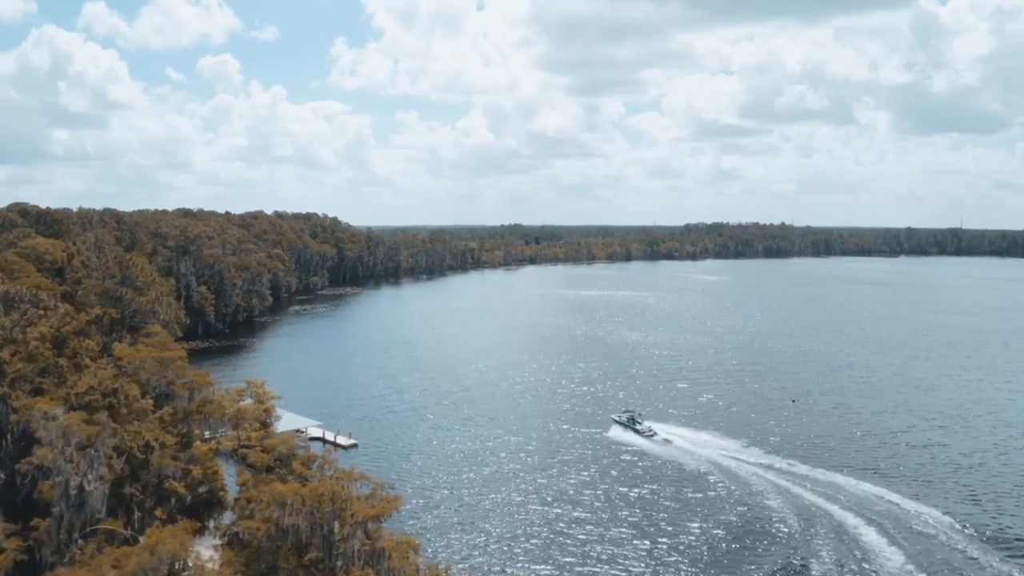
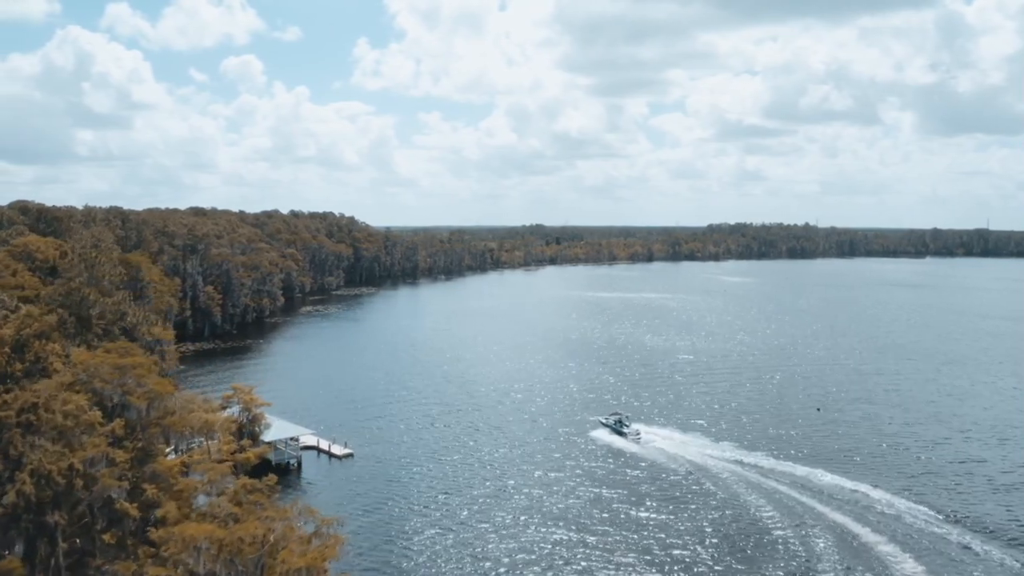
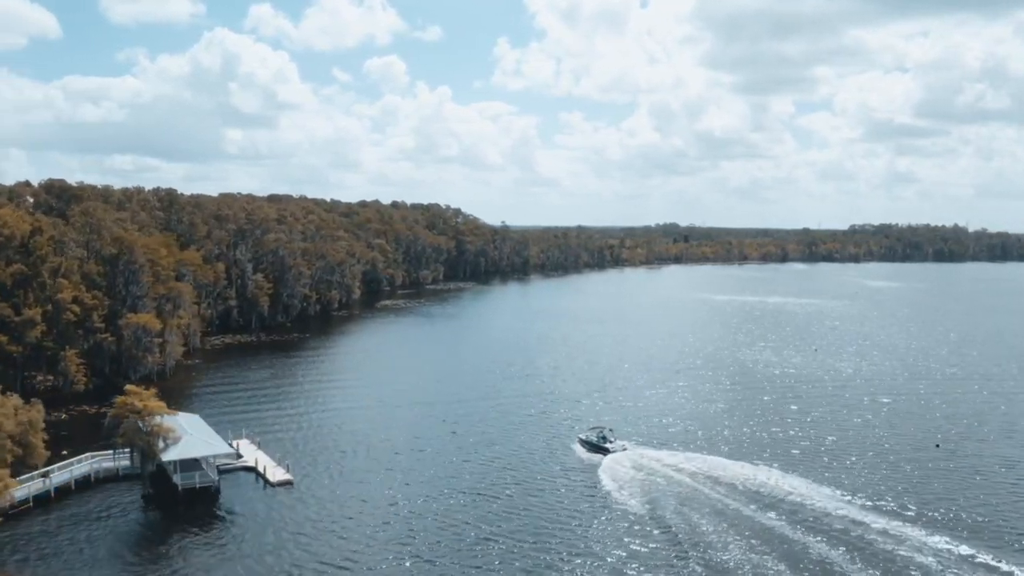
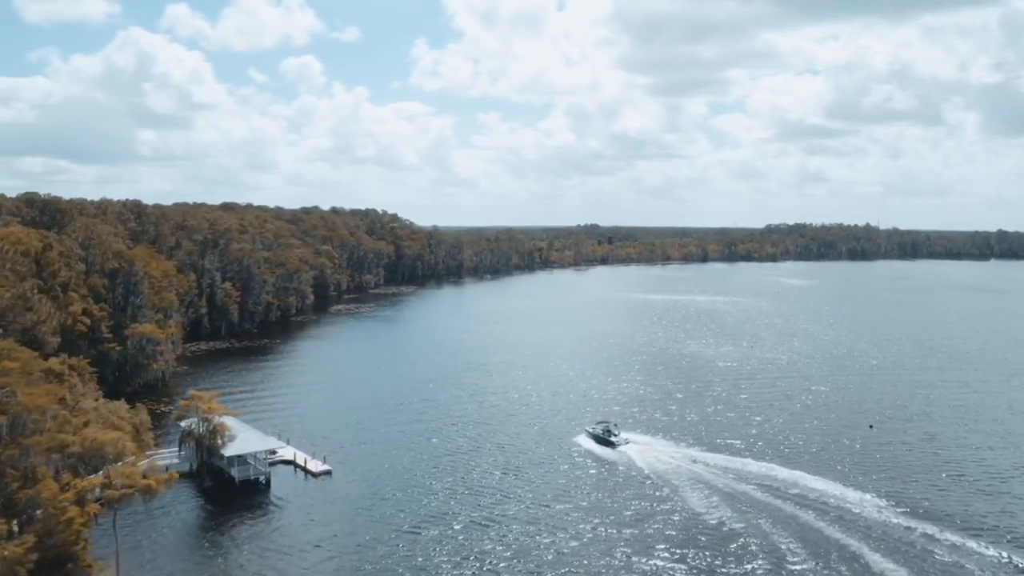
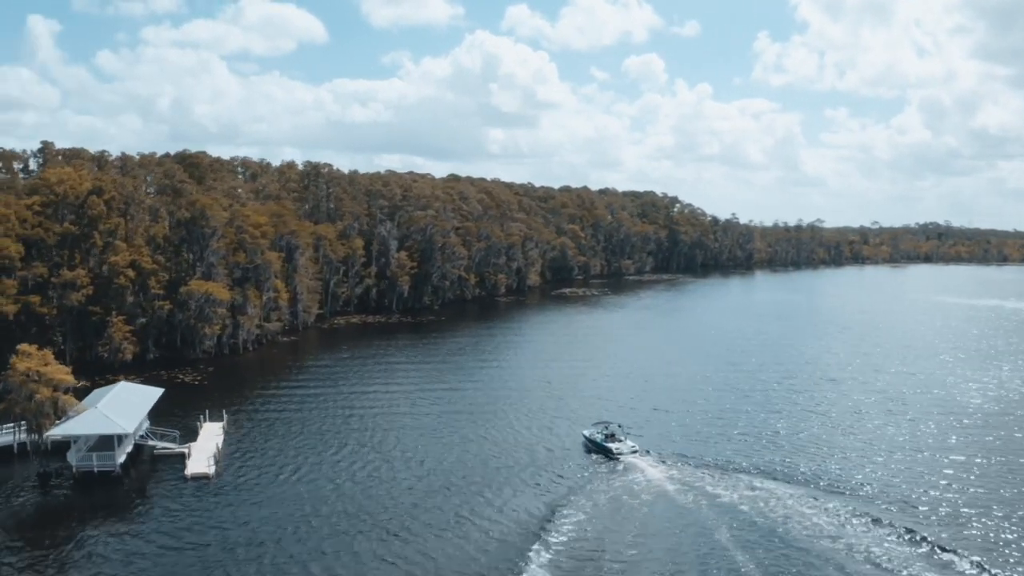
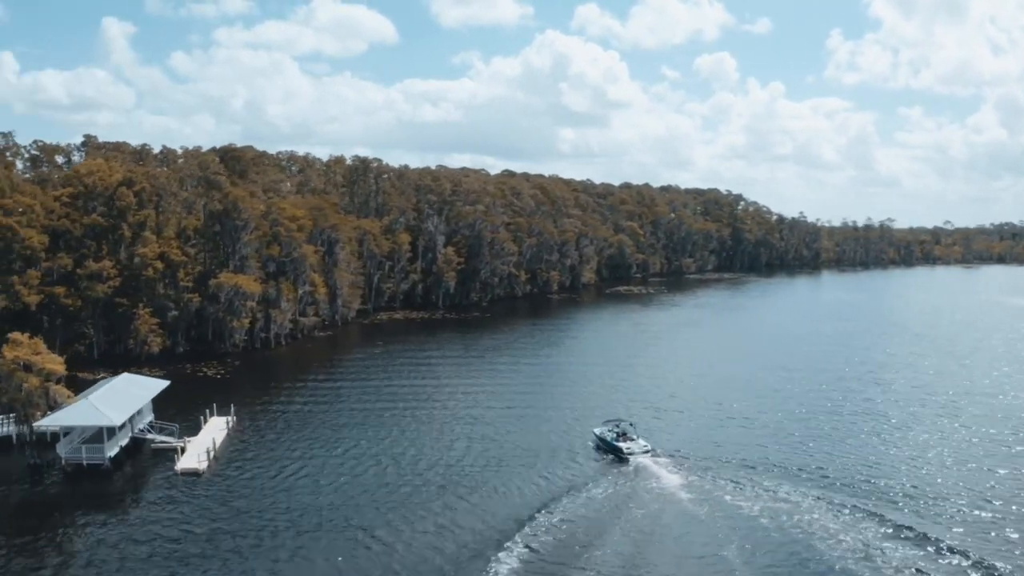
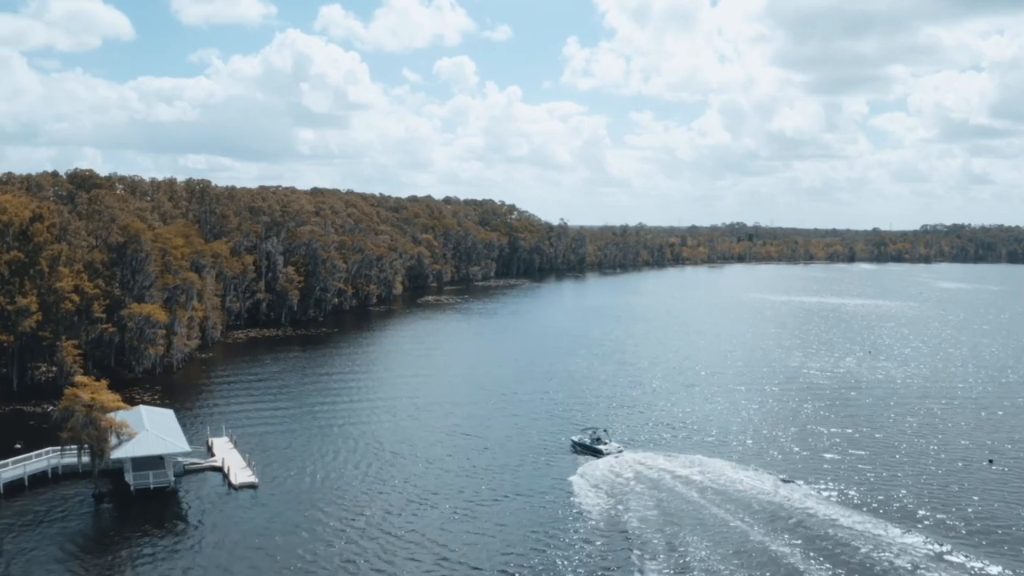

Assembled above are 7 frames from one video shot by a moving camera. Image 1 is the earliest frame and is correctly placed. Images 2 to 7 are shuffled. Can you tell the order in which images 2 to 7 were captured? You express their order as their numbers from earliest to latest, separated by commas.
2, 4, 3, 7, 5, 6
